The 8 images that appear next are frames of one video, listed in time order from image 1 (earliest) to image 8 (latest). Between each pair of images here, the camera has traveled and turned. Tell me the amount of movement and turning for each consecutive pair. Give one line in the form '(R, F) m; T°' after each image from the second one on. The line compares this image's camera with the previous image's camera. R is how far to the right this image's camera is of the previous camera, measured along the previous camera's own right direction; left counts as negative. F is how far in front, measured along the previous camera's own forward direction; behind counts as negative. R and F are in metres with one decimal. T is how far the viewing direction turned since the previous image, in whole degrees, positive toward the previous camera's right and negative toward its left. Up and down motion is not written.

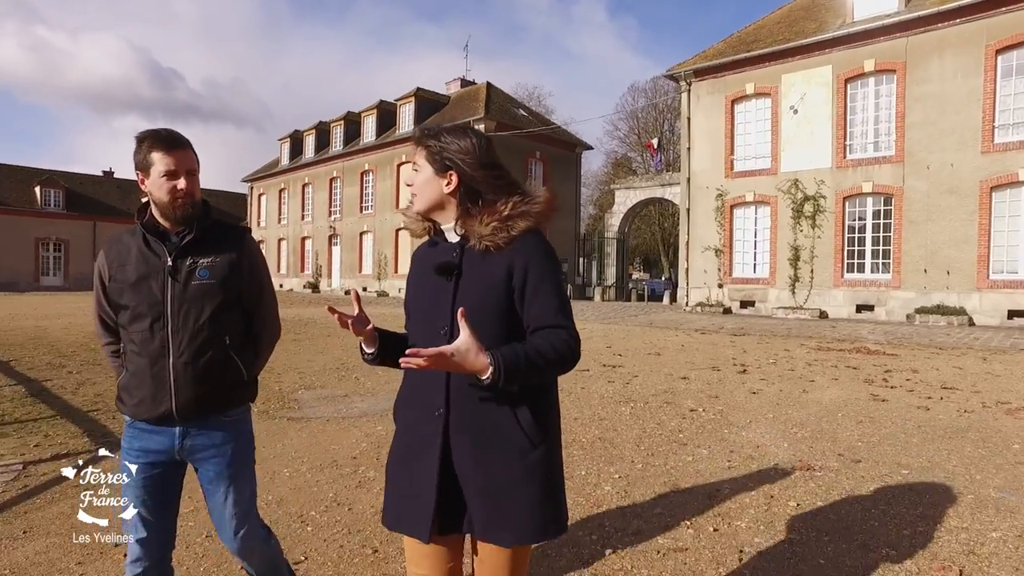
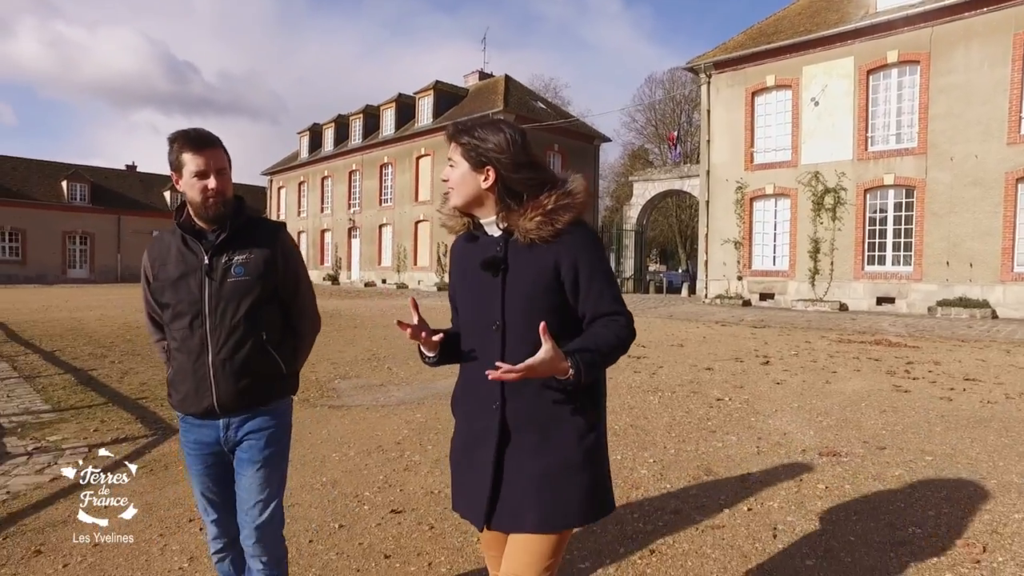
(-0.2, -0.2) m; -1°
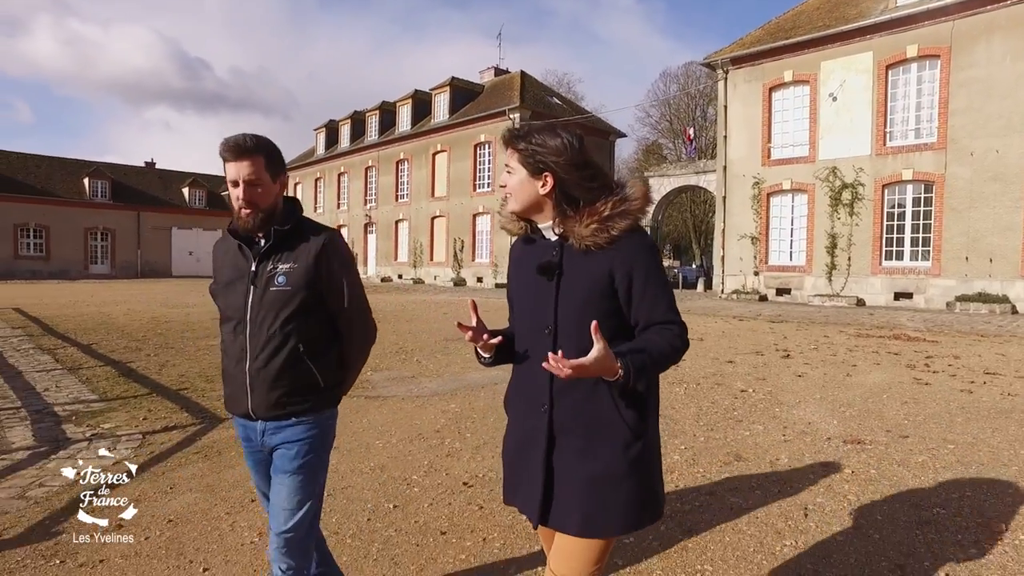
(-0.2, -0.2) m; -1°
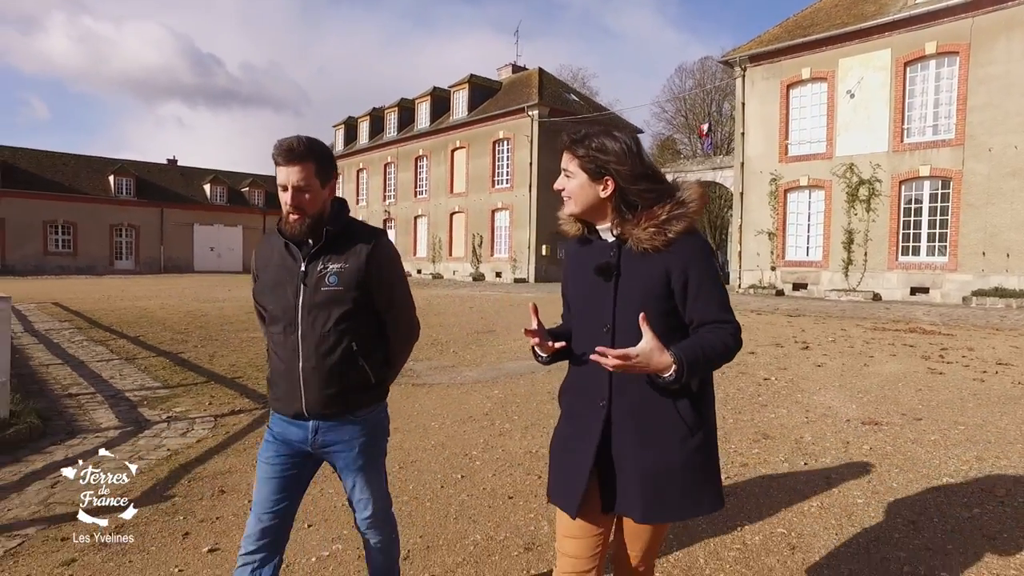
(-0.3, -0.5) m; -1°
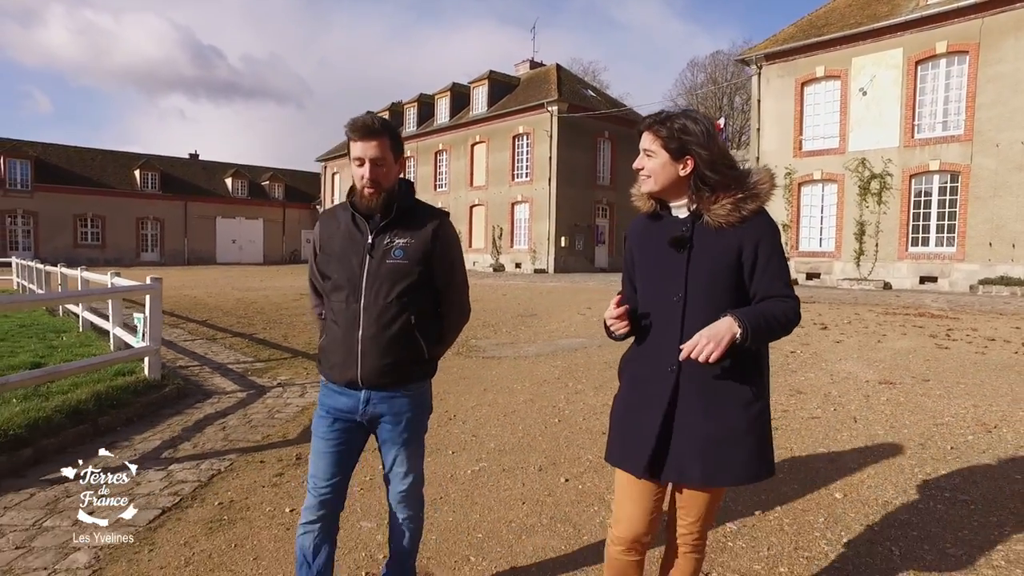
(-0.6, -1.0) m; -1°
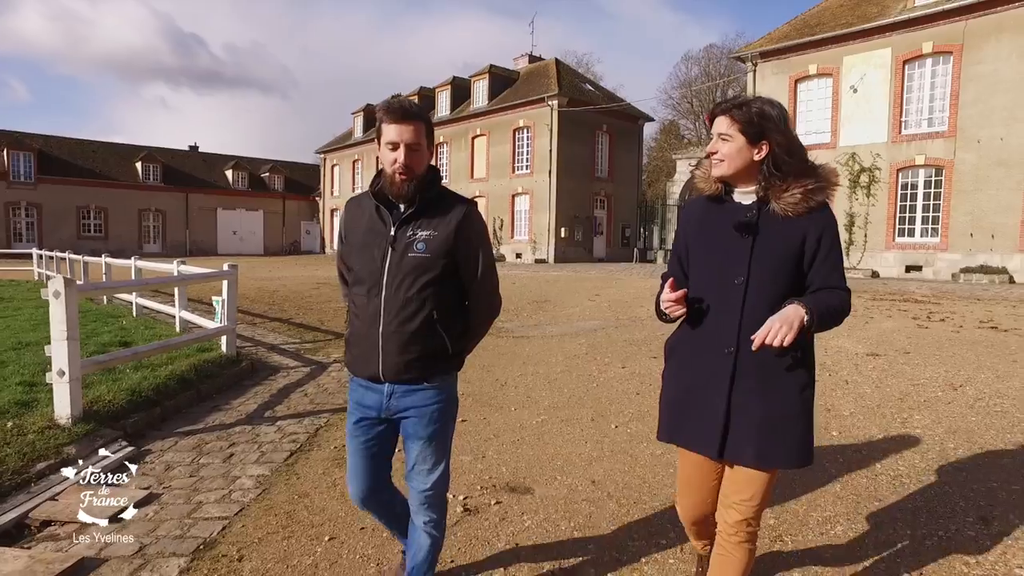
(-0.5, -0.9) m; +1°
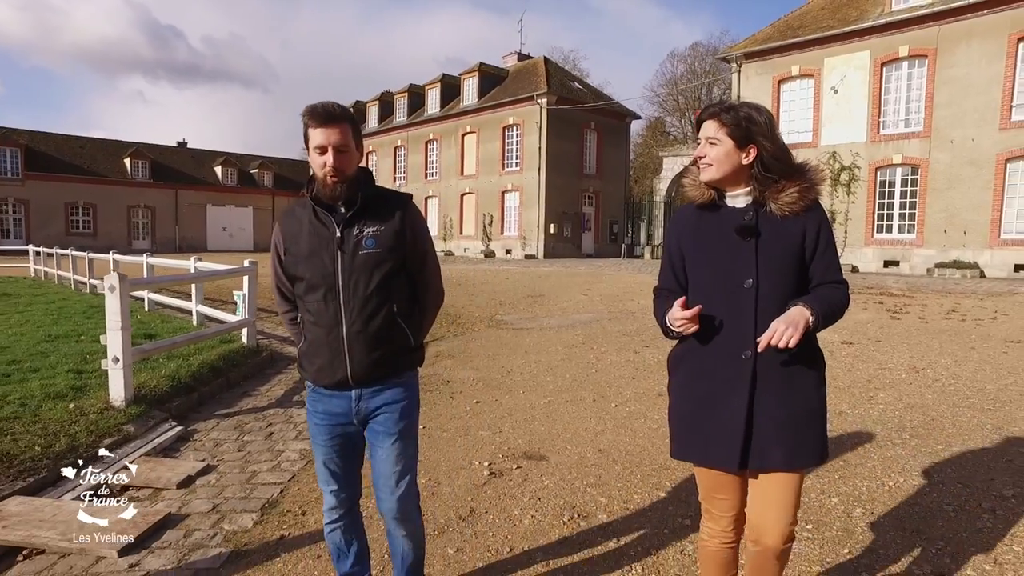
(-0.2, -0.5) m; +1°
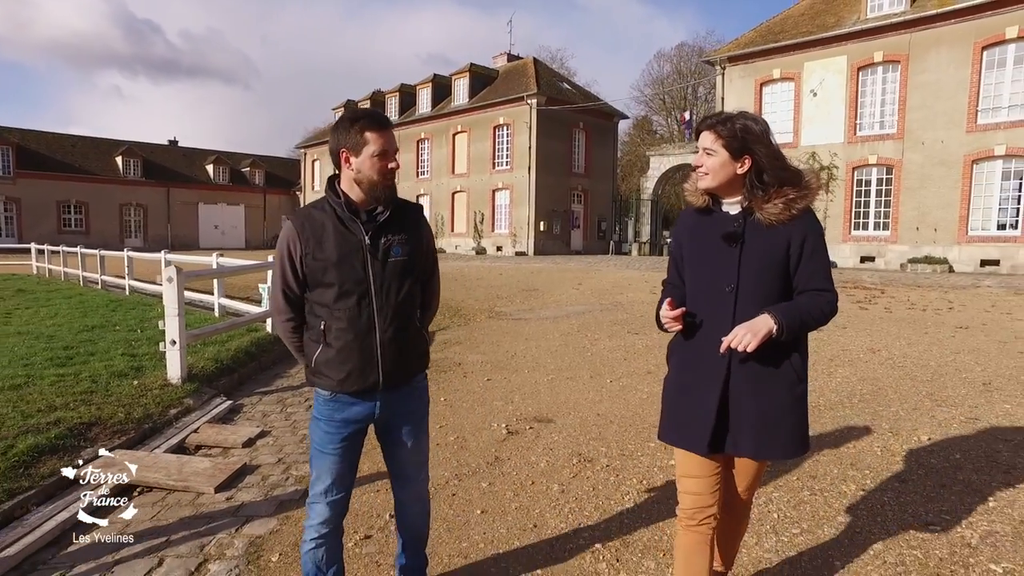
(-0.2, -0.8) m; +1°
